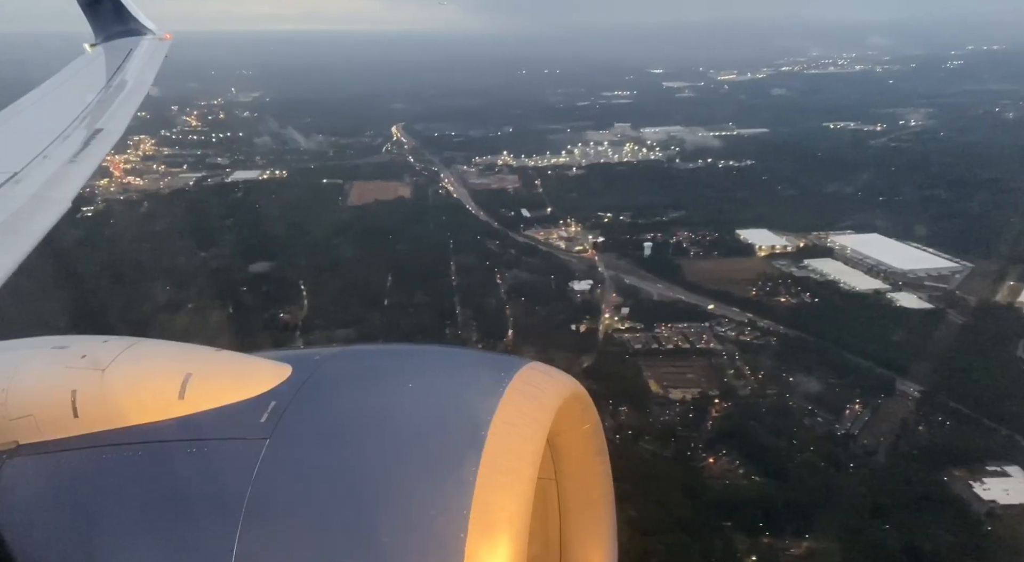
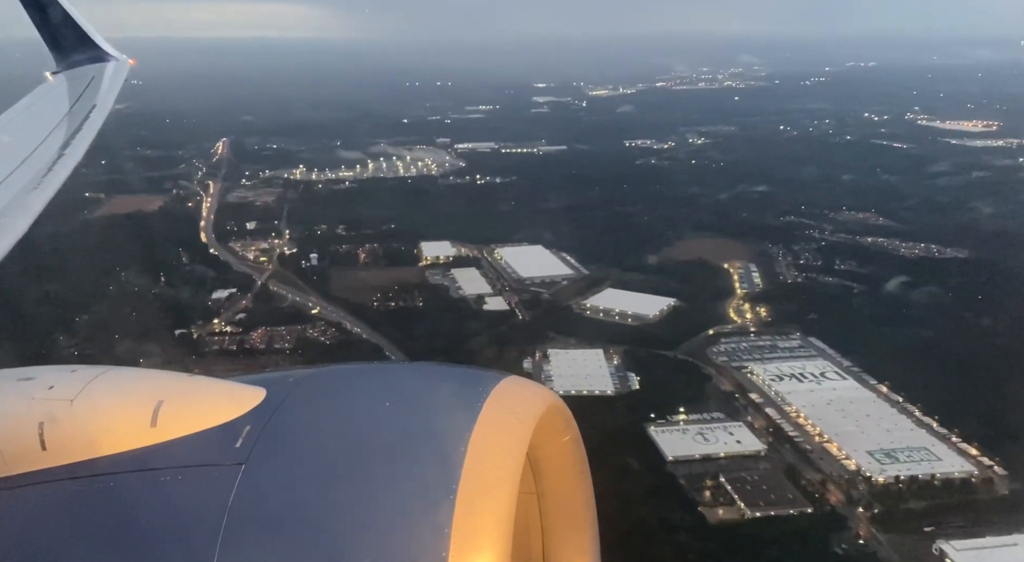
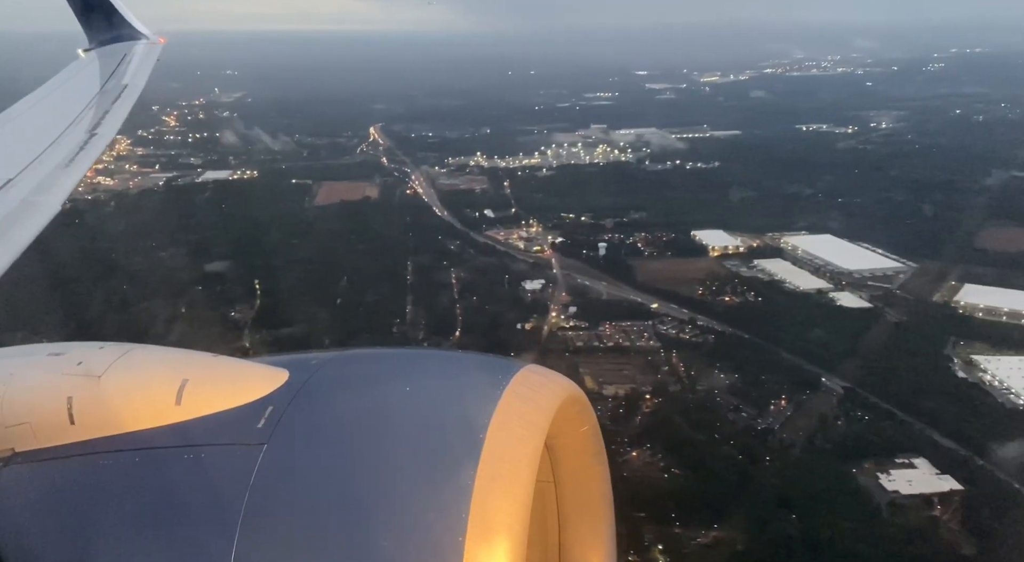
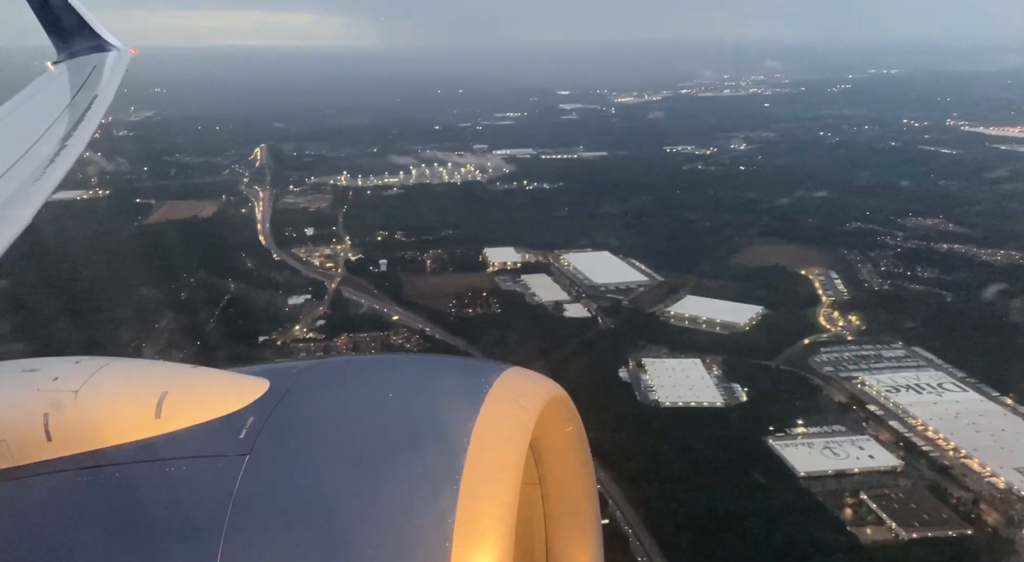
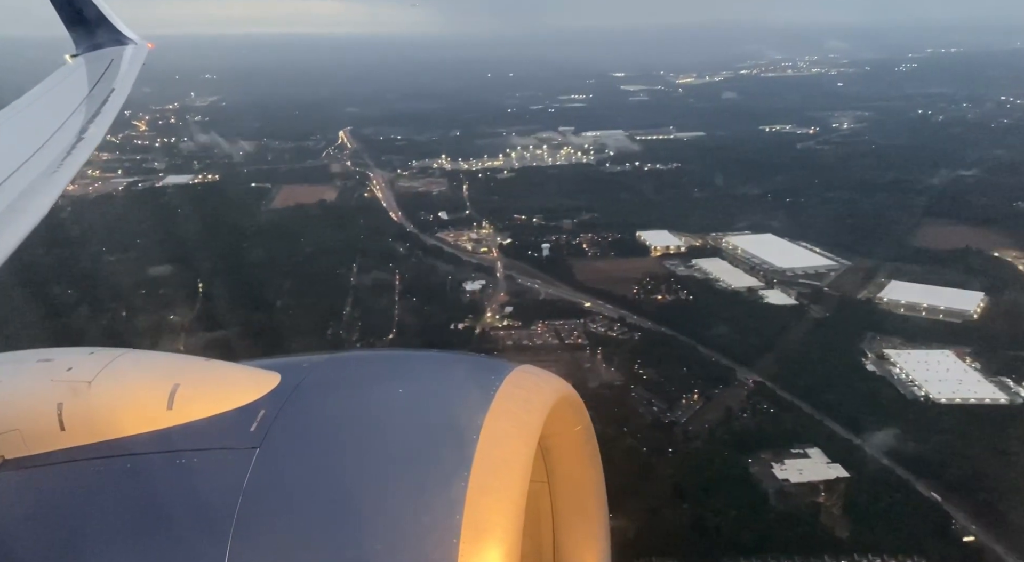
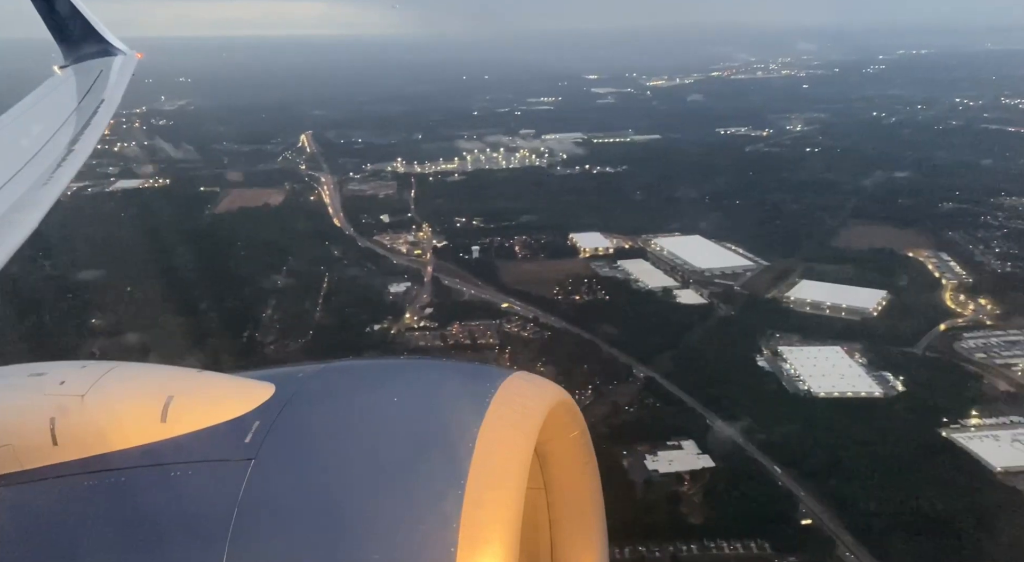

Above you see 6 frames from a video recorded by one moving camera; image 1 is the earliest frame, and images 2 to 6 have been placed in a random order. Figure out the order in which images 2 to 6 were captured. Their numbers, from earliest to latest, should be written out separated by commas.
3, 5, 6, 4, 2
